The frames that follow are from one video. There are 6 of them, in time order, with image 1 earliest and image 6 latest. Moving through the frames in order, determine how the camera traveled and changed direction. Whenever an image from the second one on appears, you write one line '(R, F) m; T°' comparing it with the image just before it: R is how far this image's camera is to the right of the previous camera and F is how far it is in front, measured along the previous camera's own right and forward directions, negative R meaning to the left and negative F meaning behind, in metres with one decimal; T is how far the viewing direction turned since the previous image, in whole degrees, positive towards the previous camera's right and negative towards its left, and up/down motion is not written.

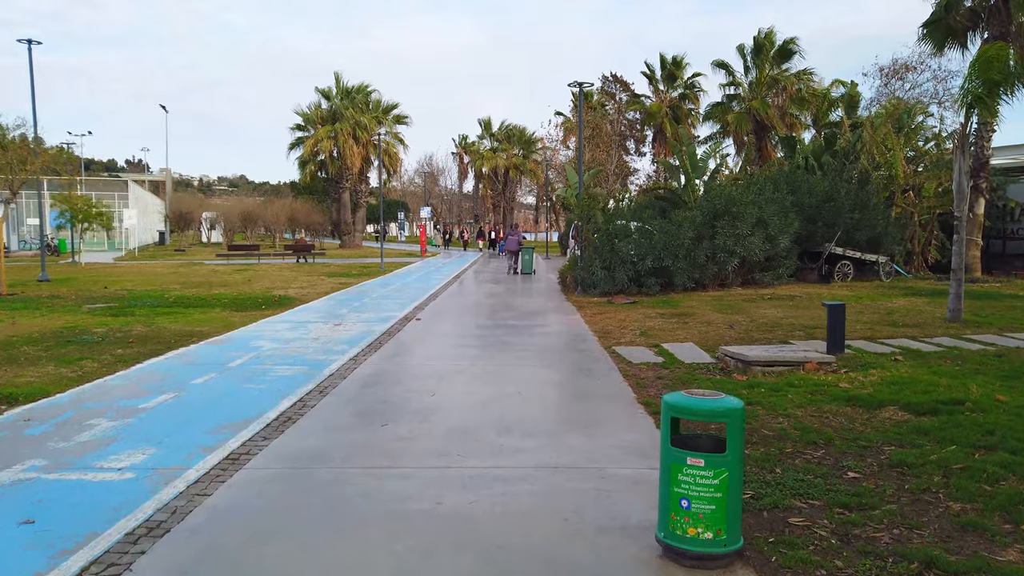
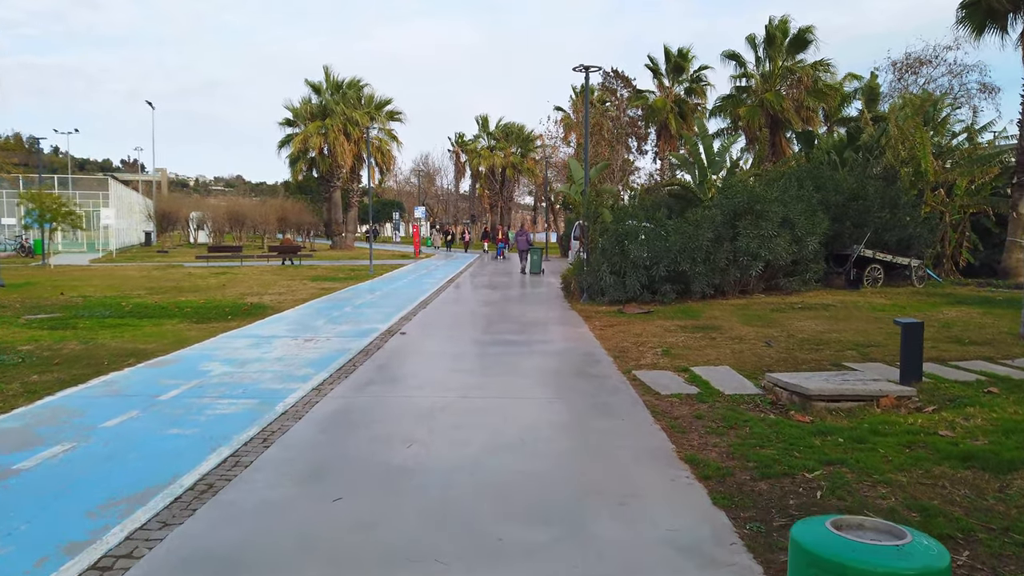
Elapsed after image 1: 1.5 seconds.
(0.0, +1.7) m; 0°
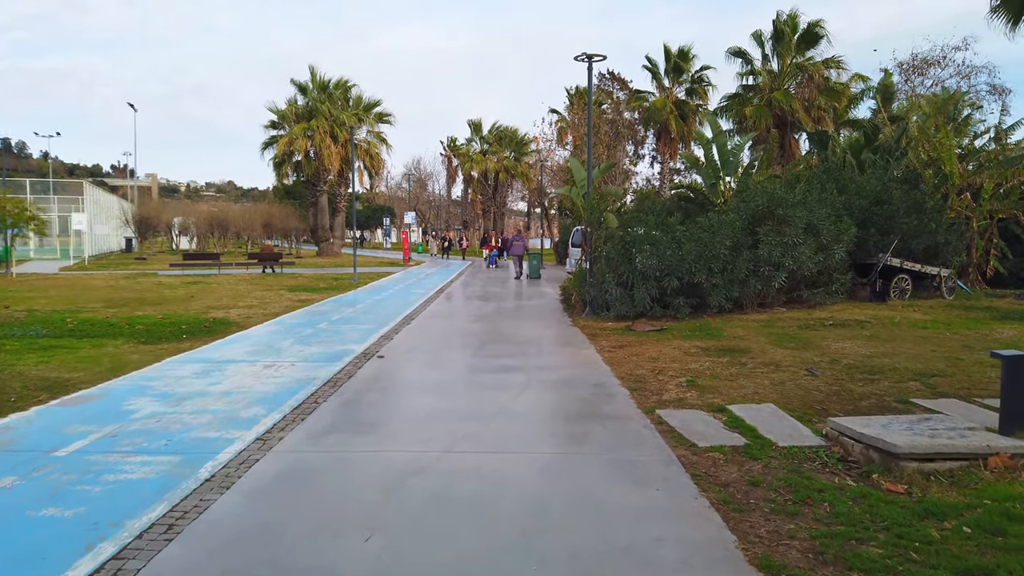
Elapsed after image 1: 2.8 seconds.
(0.0, +1.6) m; +1°
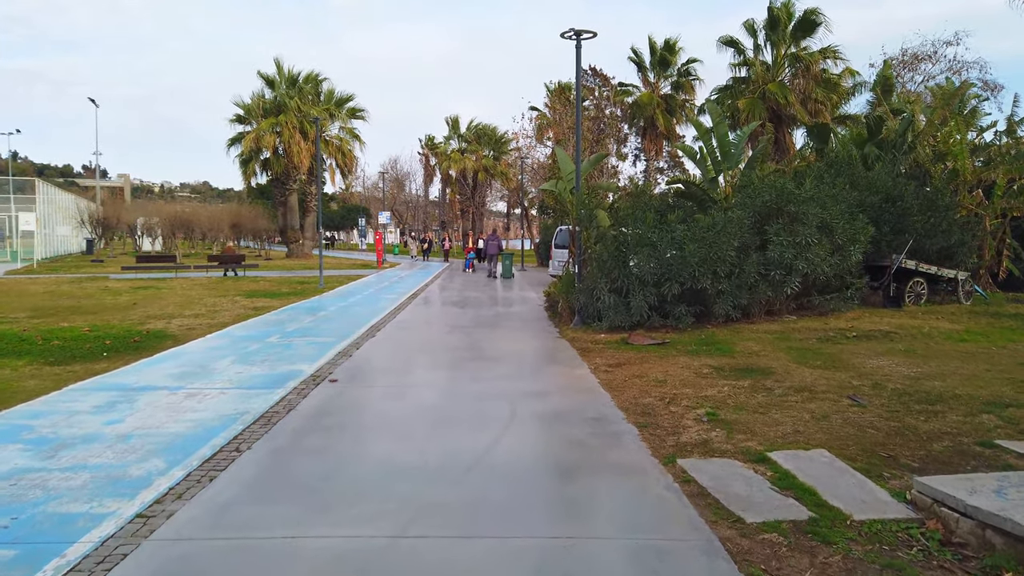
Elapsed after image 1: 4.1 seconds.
(0.0, +1.6) m; +2°
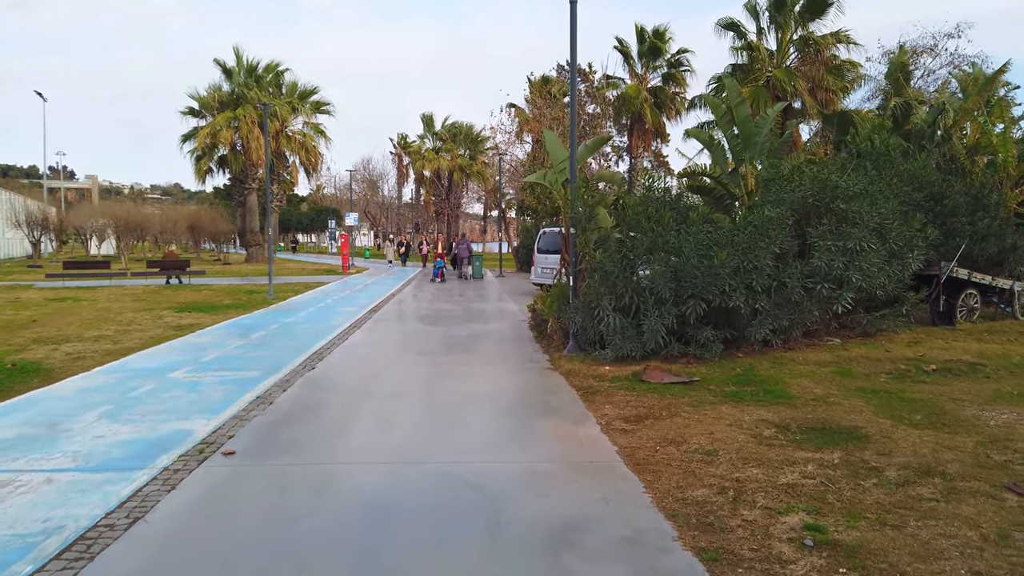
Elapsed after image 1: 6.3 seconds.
(0.0, +2.6) m; +2°
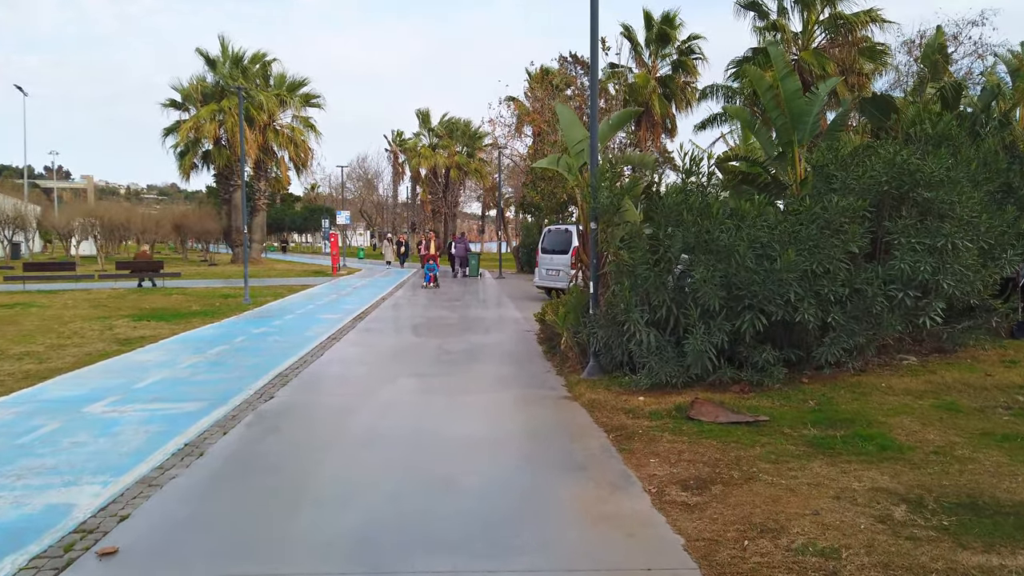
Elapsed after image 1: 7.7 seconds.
(-0.1, +1.8) m; 0°
